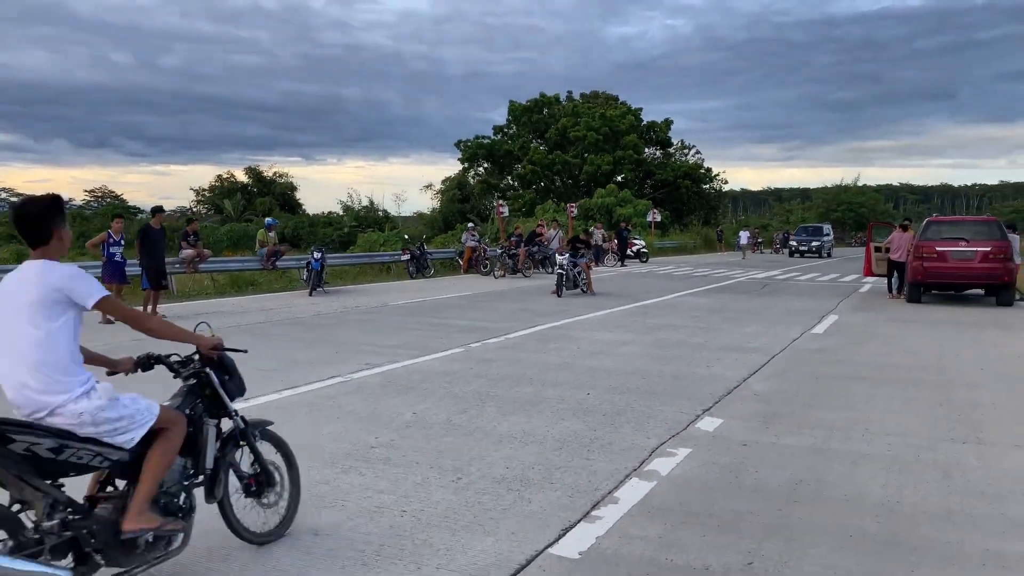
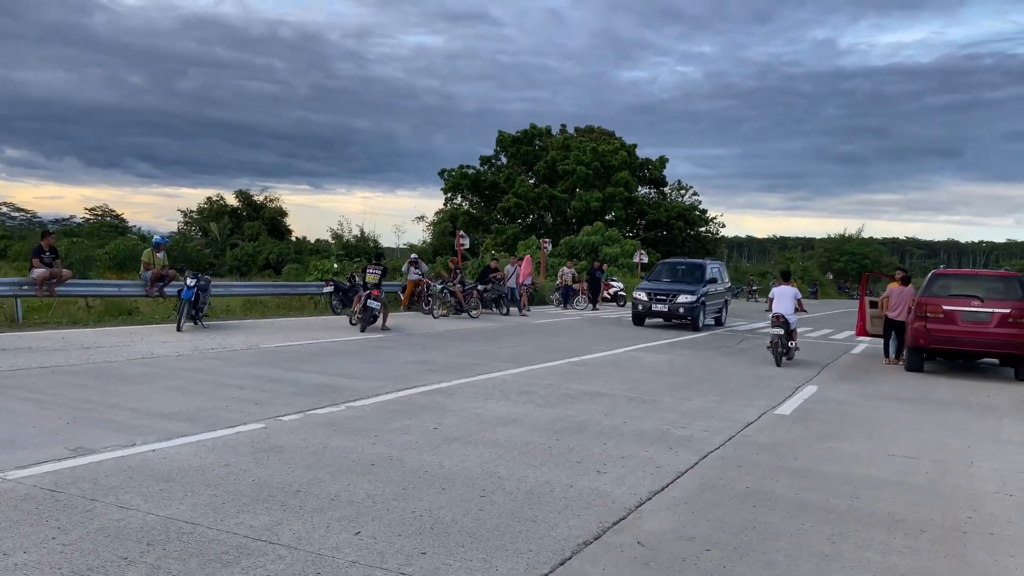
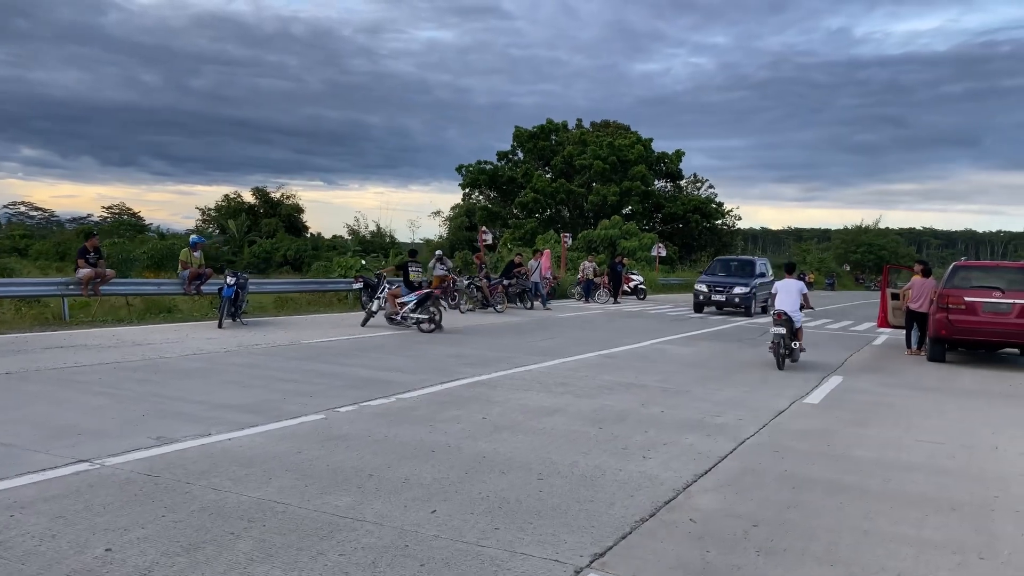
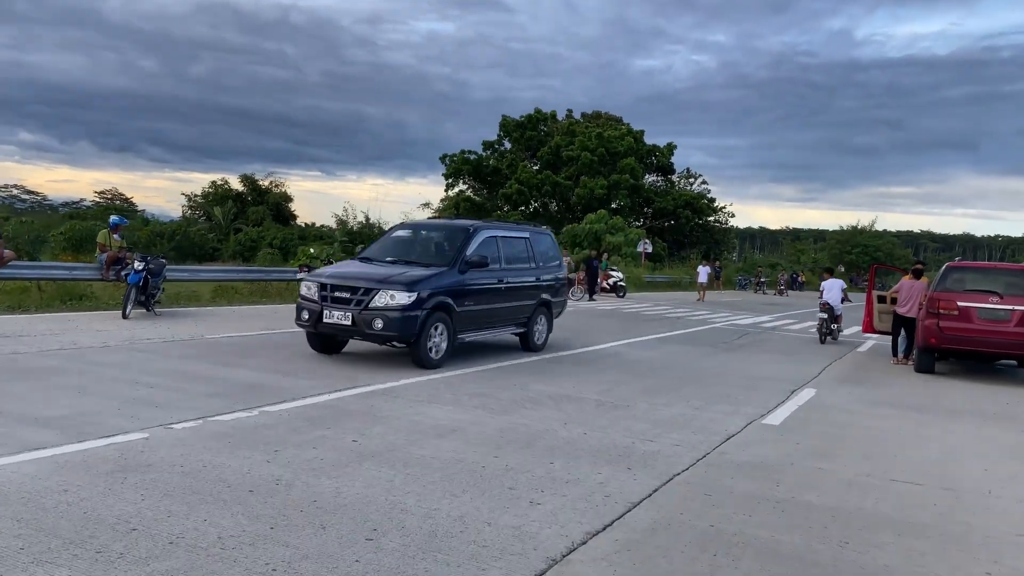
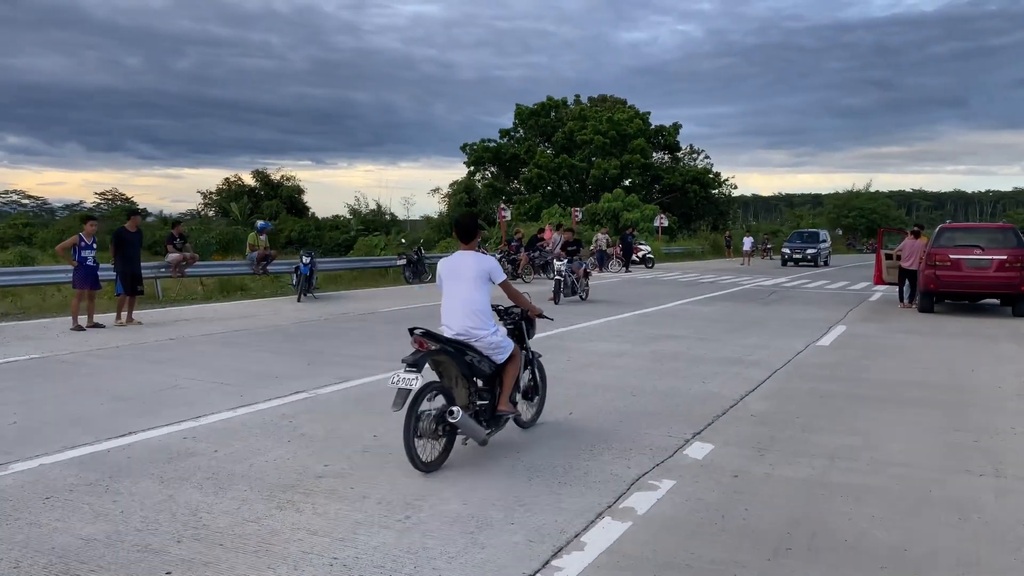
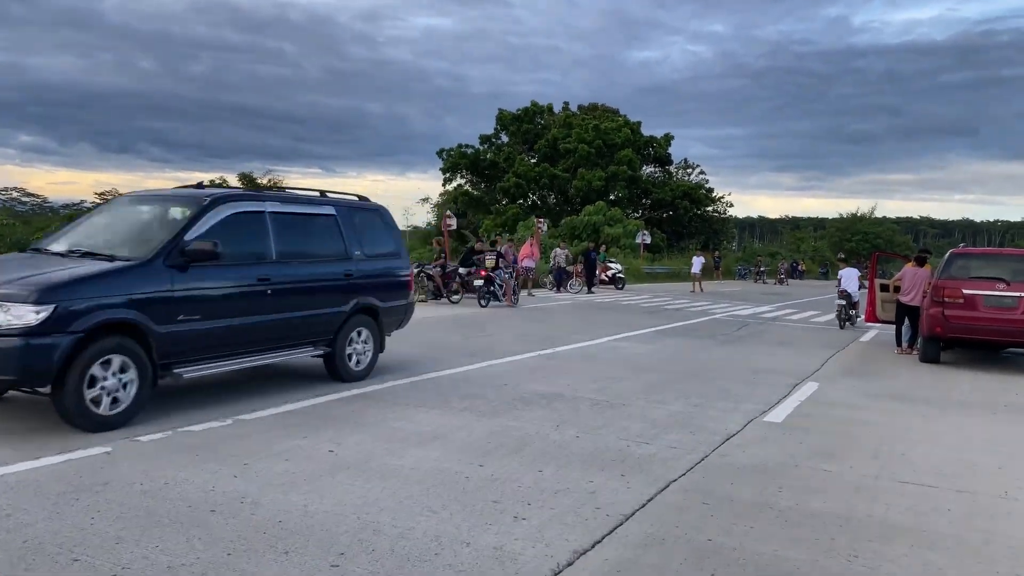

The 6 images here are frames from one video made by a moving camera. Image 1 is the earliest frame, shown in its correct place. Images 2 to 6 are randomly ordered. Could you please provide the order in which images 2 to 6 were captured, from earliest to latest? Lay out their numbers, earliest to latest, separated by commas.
5, 3, 2, 4, 6
